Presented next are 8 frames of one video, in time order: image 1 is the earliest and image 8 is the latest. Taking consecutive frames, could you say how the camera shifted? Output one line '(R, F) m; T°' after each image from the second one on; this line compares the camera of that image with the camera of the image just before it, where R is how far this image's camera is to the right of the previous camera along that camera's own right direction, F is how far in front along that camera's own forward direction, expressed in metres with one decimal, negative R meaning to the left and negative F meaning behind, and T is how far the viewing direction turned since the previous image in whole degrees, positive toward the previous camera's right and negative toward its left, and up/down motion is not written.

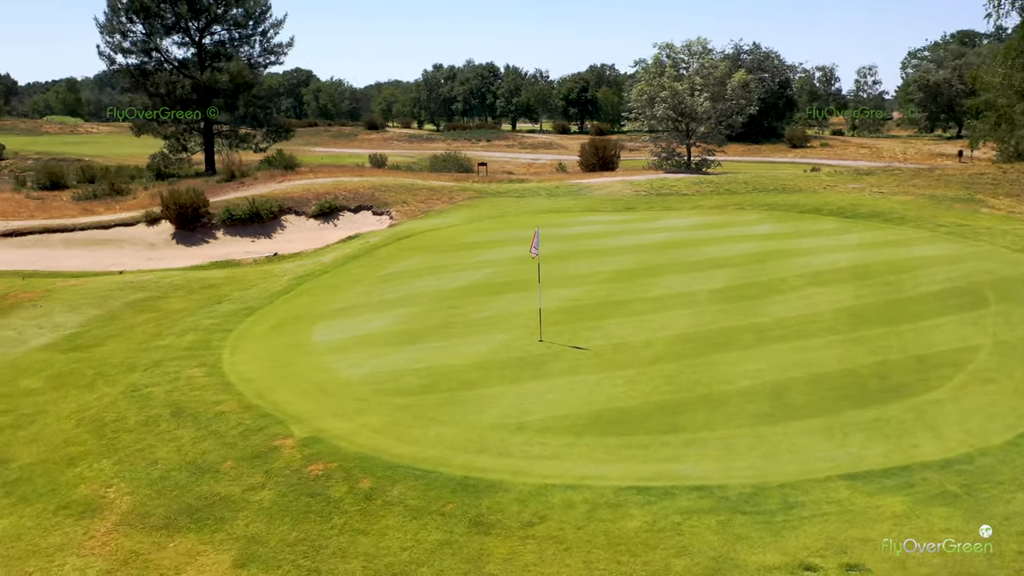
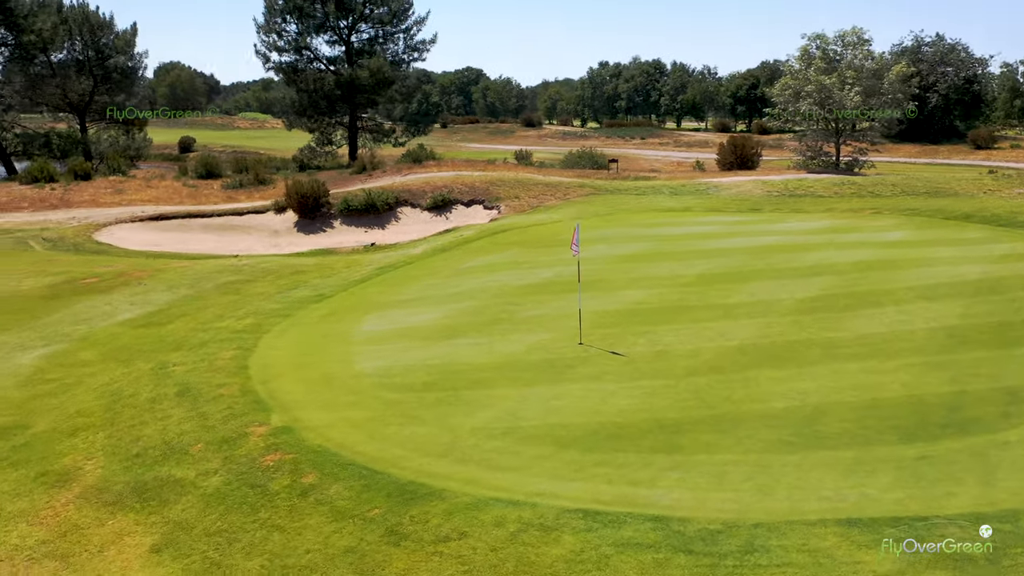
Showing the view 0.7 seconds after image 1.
(+1.8, +0.8) m; -11°
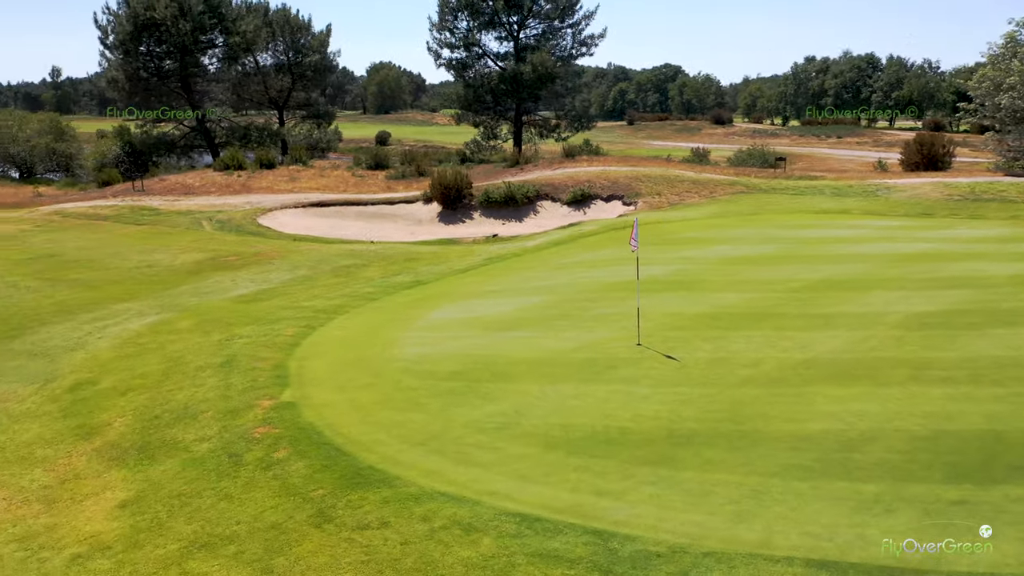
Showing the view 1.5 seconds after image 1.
(+1.9, +0.6) m; -13°
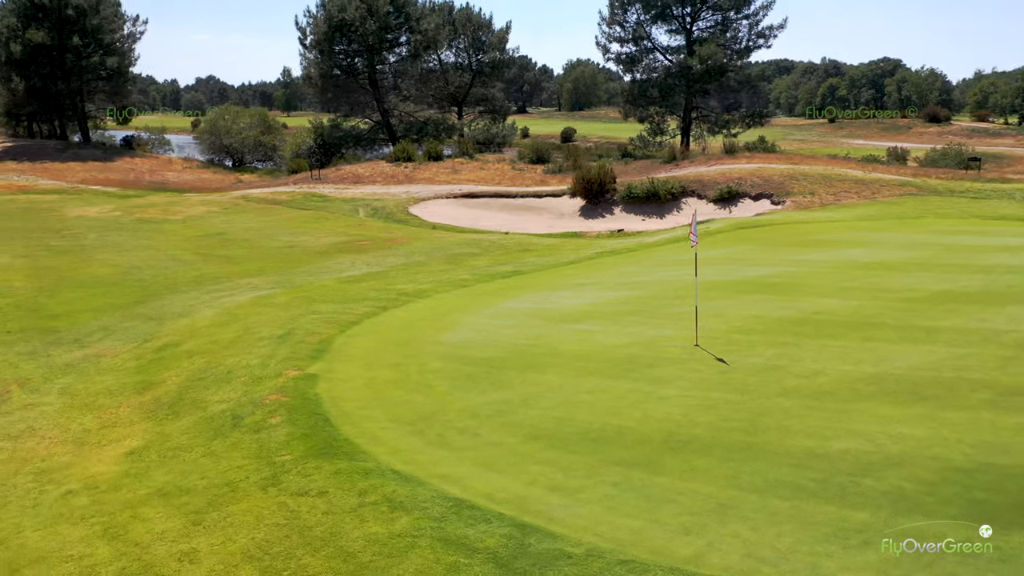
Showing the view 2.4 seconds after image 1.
(+1.9, +0.3) m; -13°
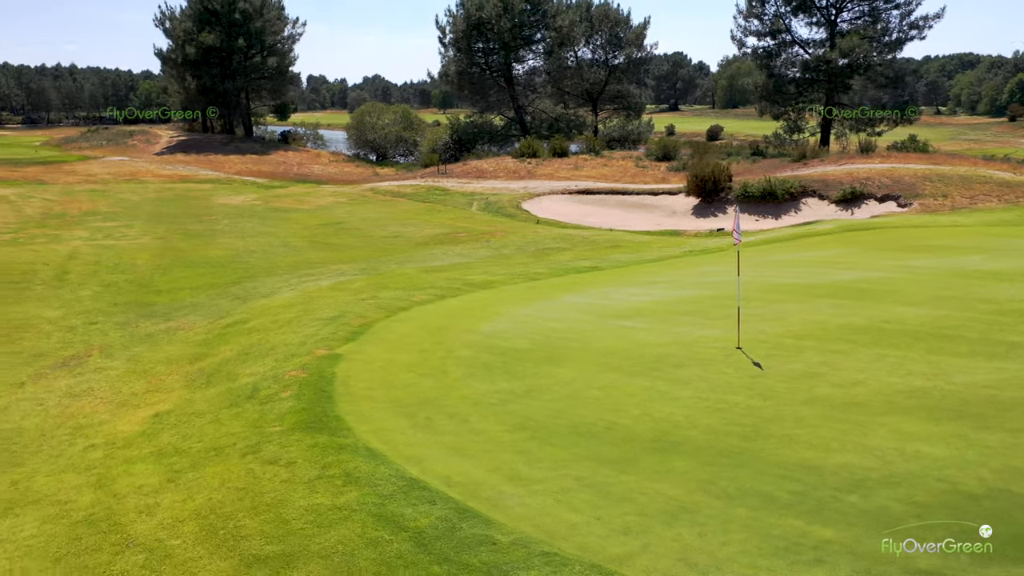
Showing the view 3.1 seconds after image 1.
(+1.4, +0.1) m; -10°
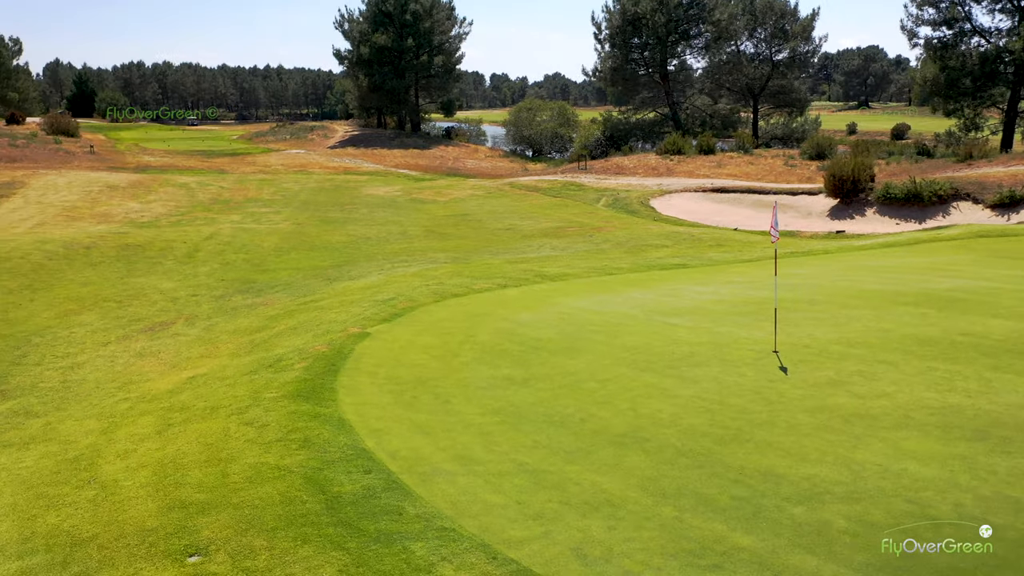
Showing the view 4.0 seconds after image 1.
(+1.8, +0.1) m; -12°
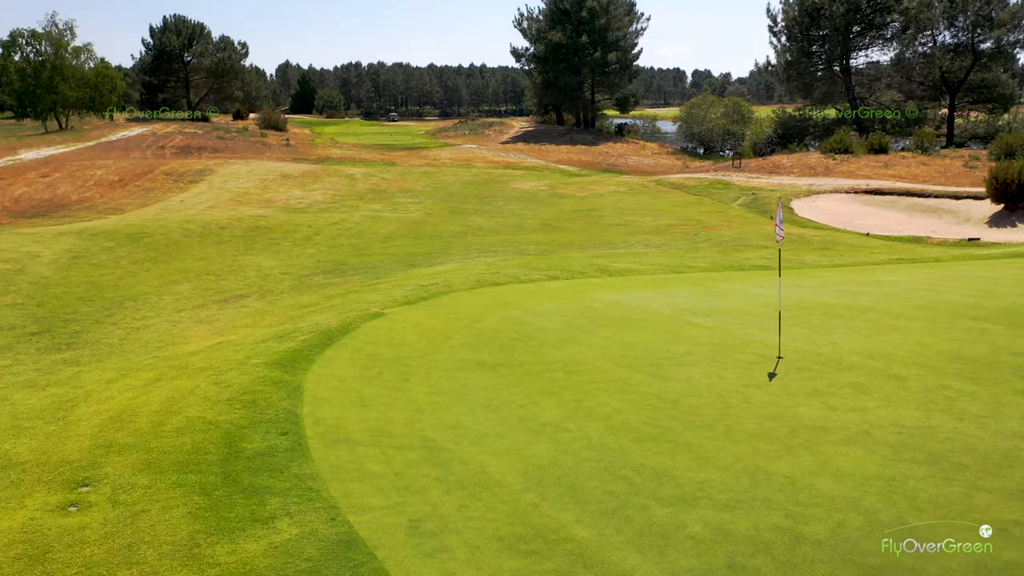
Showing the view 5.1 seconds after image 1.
(+2.3, +0.1) m; -13°
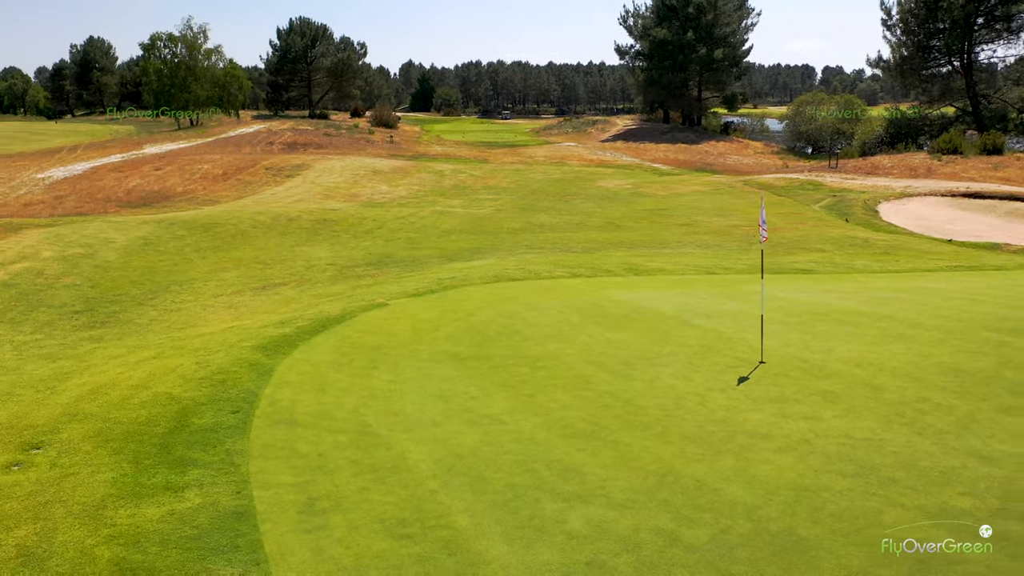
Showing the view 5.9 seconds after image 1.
(+1.5, 0.0) m; -8°
